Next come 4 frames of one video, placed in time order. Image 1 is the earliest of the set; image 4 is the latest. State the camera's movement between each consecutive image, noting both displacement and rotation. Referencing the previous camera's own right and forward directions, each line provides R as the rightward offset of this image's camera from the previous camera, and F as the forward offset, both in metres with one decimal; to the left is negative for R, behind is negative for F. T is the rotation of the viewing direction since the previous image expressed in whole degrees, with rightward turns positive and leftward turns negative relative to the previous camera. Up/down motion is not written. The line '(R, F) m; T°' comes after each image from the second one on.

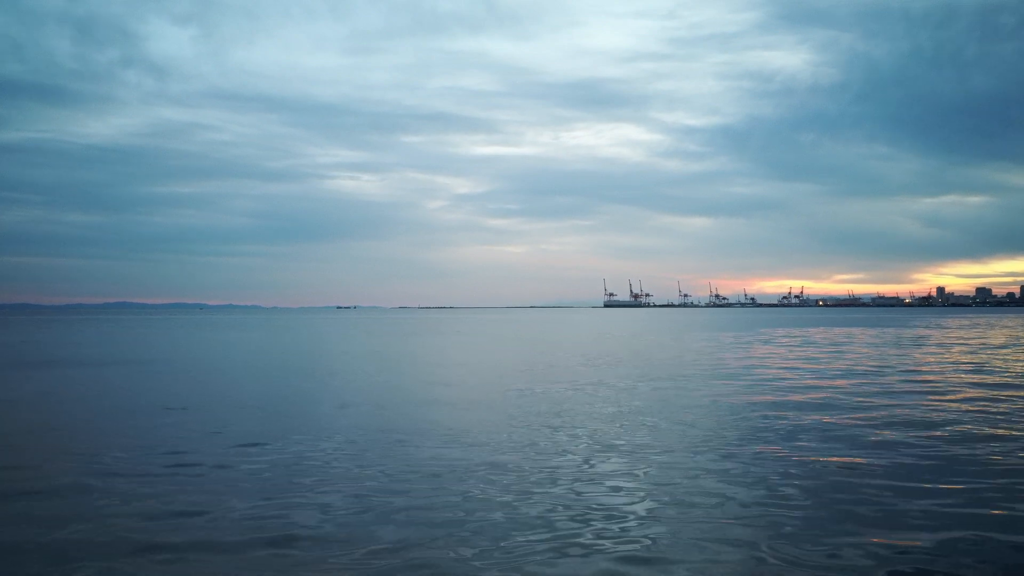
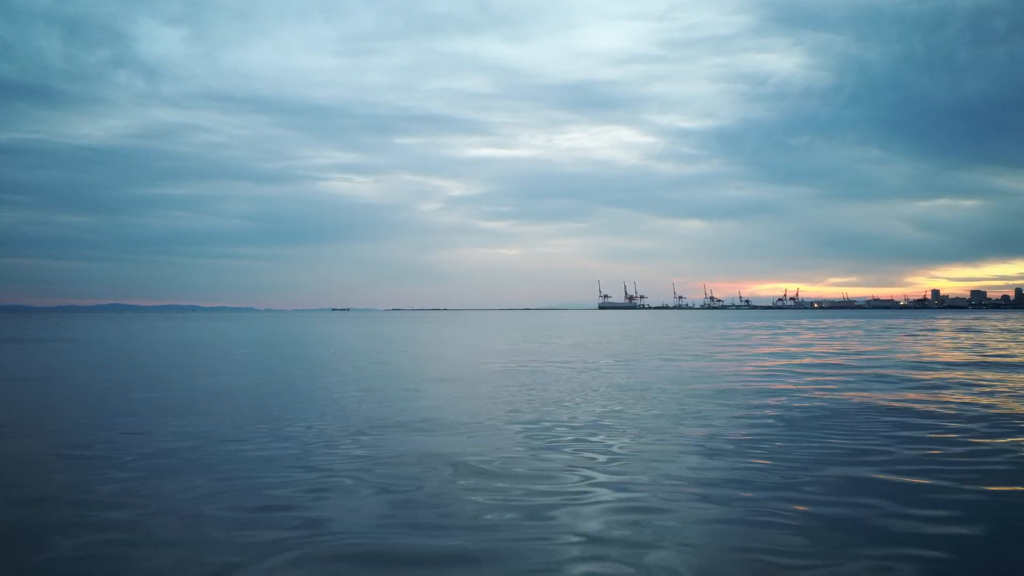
(-0.2, +1.0) m; +1°
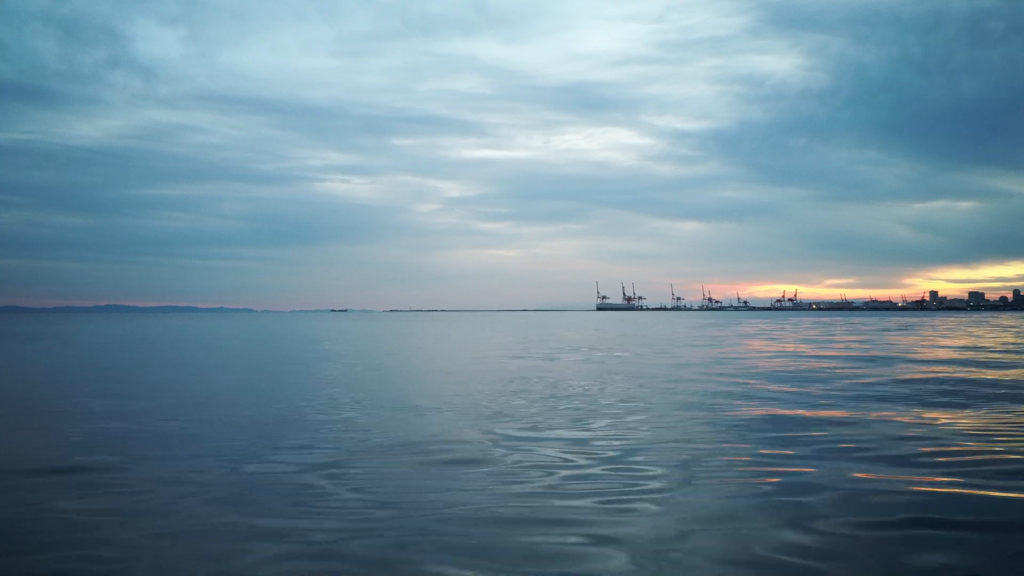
(-0.4, +0.6) m; 0°
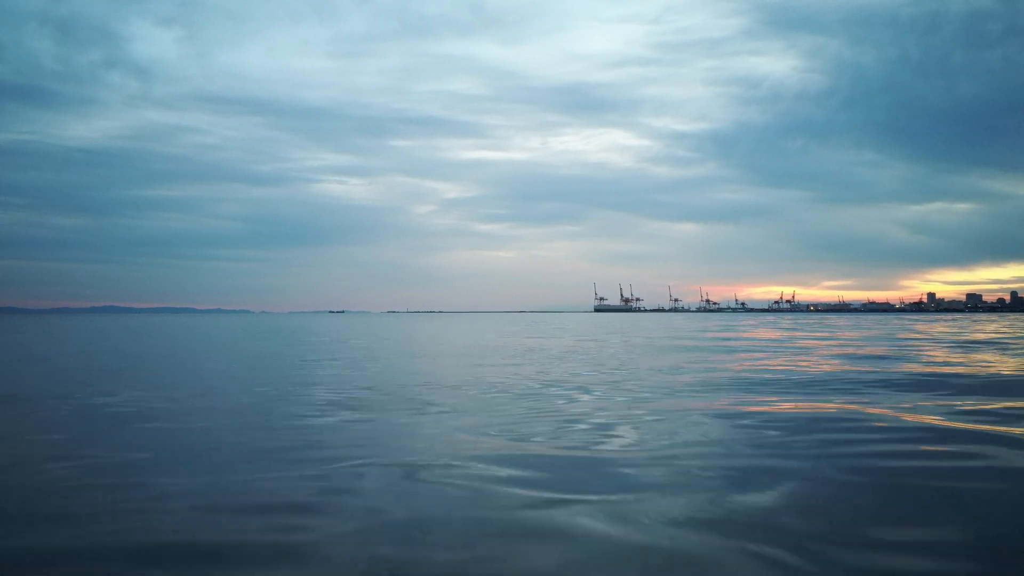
(0.0, +0.5) m; 0°
